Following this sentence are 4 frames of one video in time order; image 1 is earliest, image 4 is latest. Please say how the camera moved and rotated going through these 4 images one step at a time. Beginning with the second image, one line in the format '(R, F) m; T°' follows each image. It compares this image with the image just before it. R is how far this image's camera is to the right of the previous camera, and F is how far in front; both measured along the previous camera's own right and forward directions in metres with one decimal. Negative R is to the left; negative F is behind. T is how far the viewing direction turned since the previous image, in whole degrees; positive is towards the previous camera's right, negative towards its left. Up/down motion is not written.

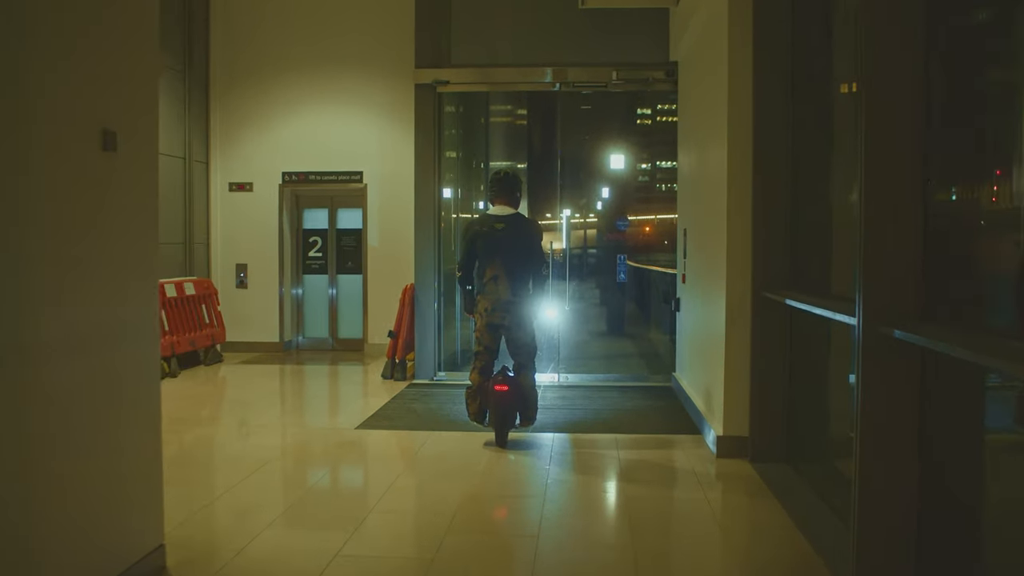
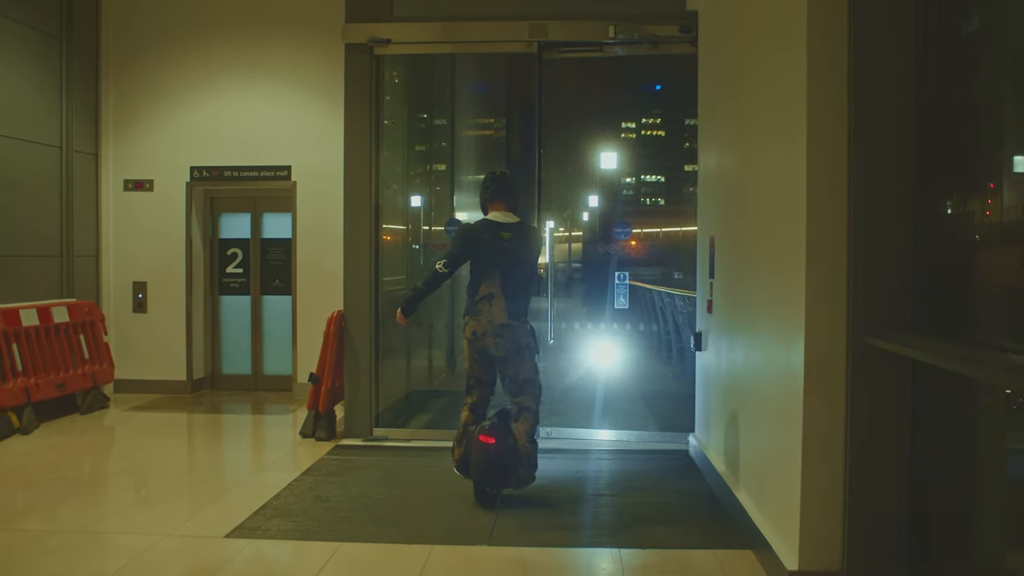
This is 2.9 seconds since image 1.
(+0.2, +1.8) m; +1°
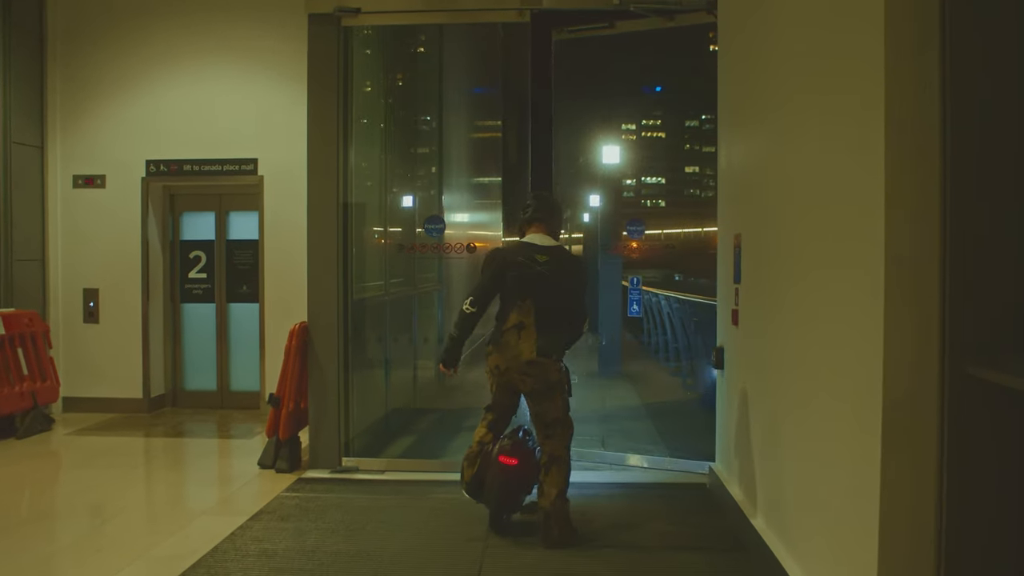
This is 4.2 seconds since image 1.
(+0.1, +0.7) m; 0°
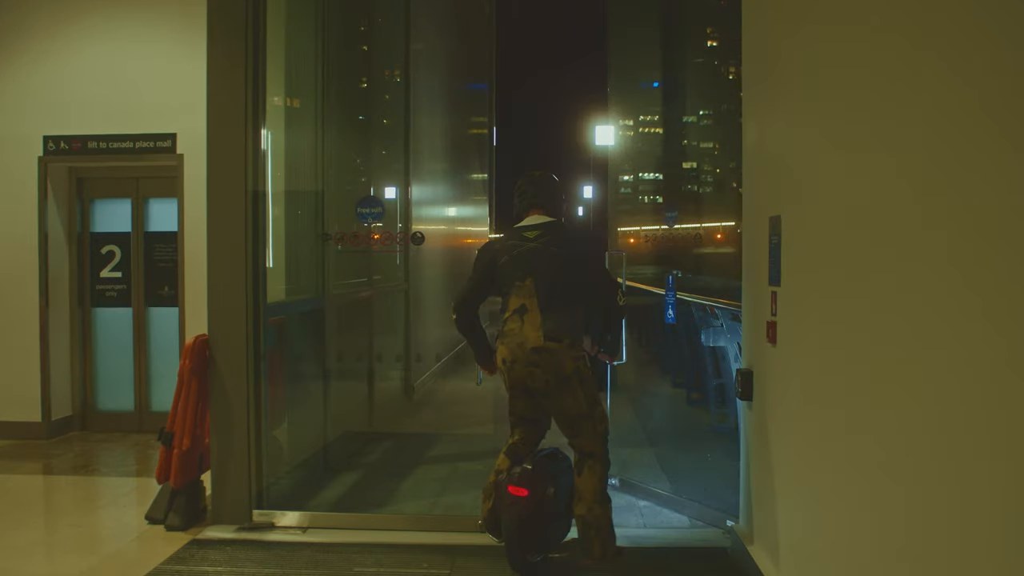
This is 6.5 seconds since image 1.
(+0.2, +1.1) m; 0°
